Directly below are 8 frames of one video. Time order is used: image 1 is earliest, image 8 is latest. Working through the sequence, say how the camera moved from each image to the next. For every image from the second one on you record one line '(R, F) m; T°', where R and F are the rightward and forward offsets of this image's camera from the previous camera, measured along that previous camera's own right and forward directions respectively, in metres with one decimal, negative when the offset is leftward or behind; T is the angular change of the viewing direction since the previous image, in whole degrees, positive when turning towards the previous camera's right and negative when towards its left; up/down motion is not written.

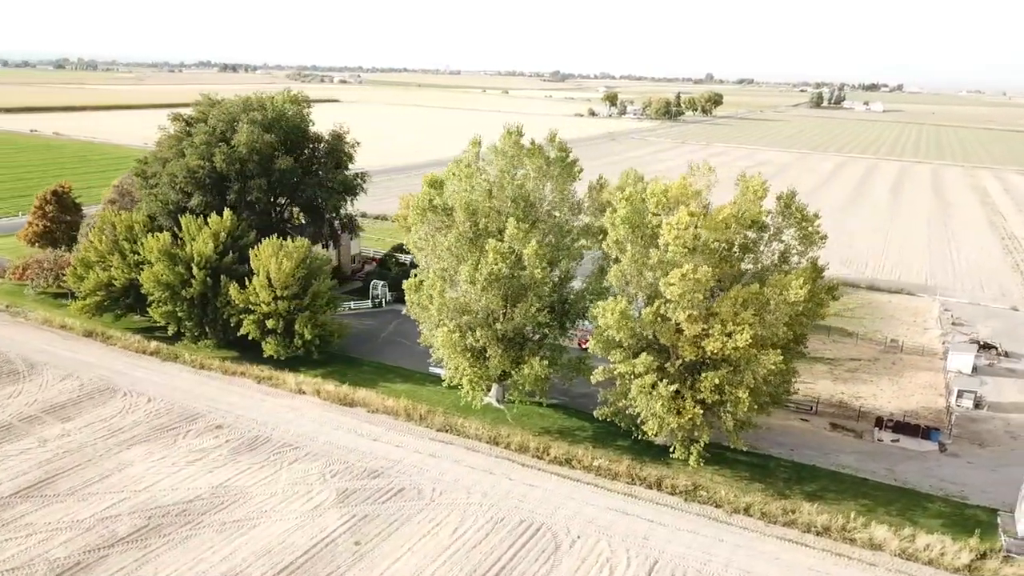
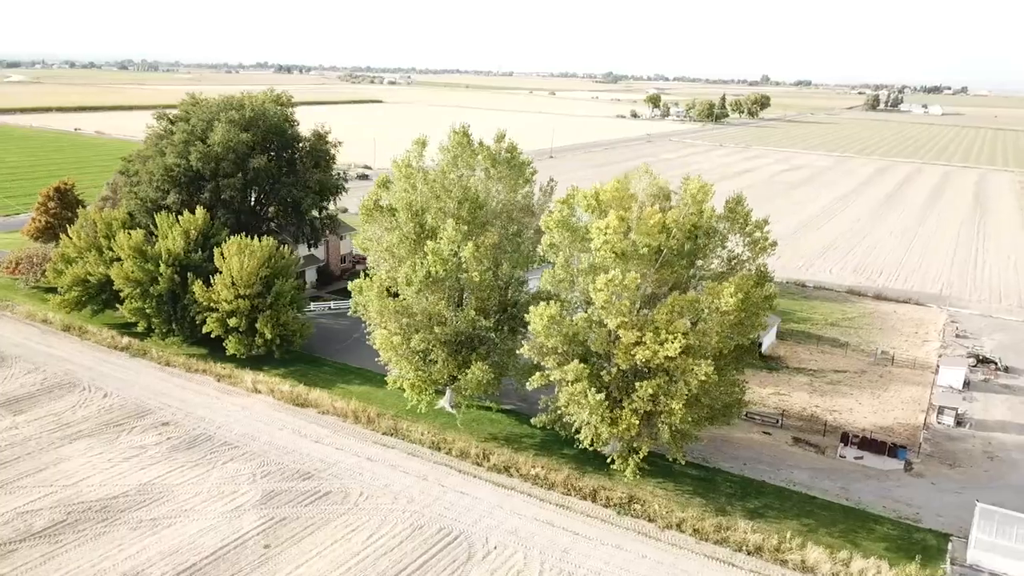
(+3.4, +0.6) m; -4°
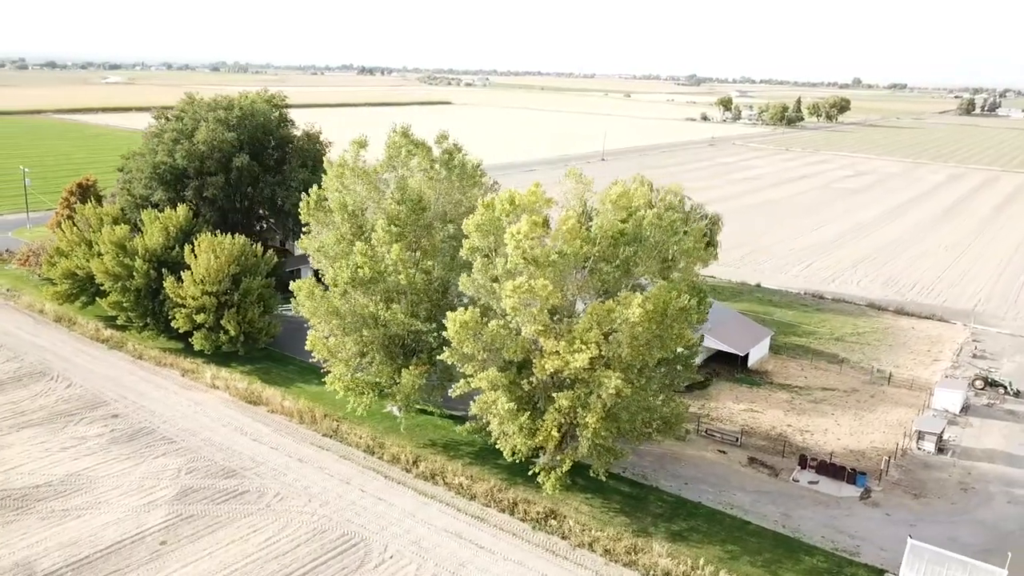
(+4.4, +0.8) m; -6°
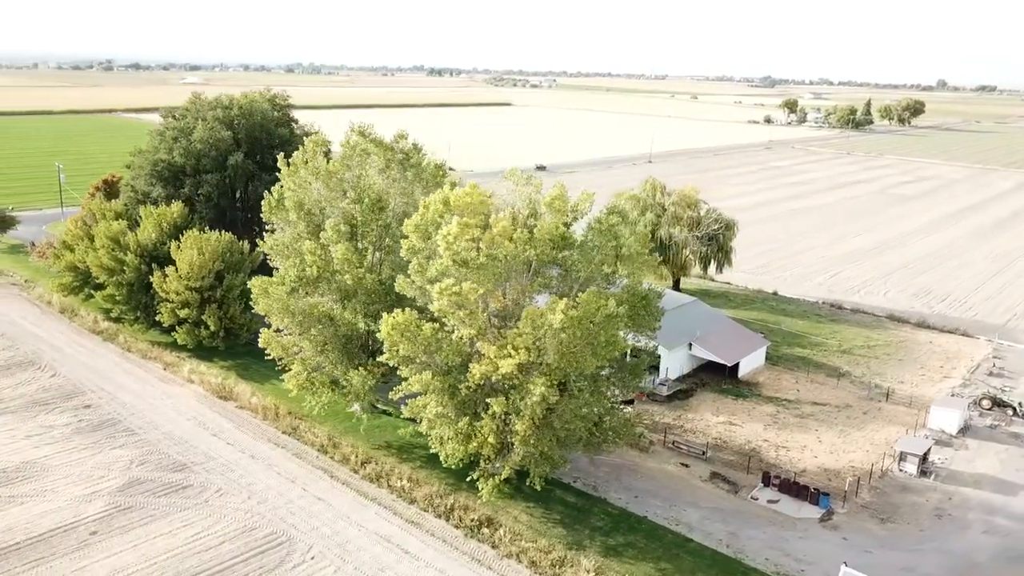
(+3.5, +0.6) m; -5°
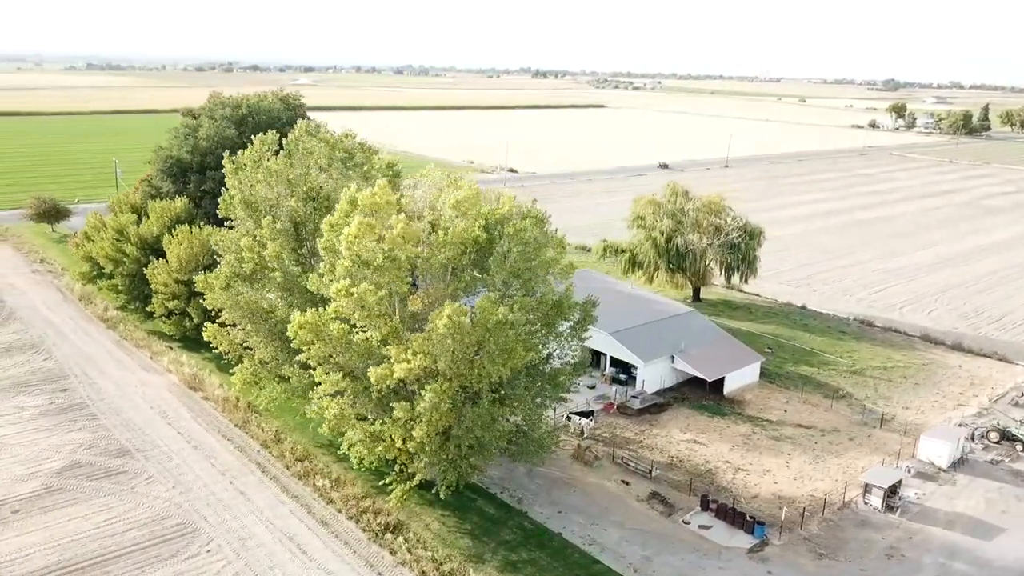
(+5.0, +0.9) m; -7°
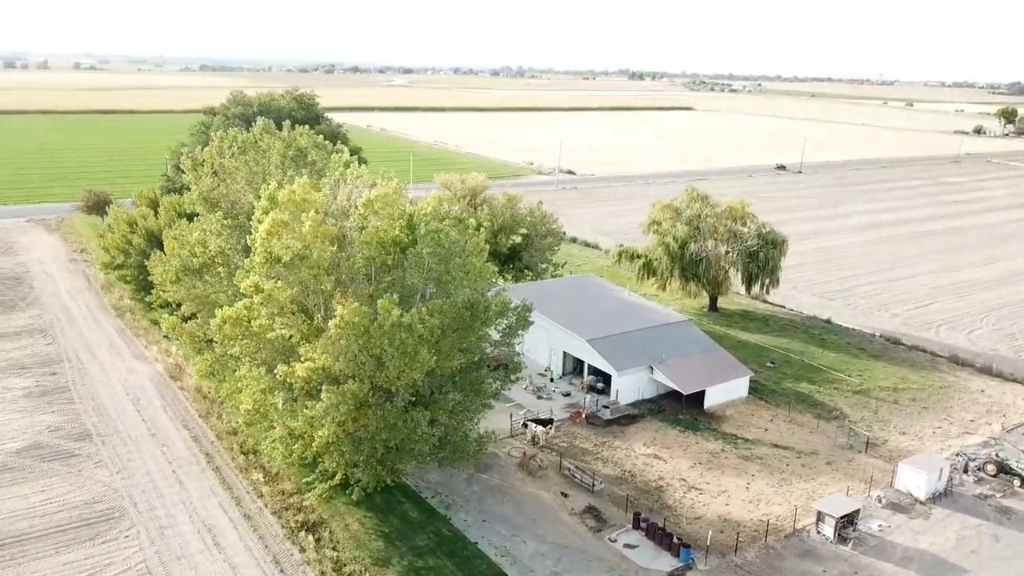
(+4.5, +0.7) m; -7°
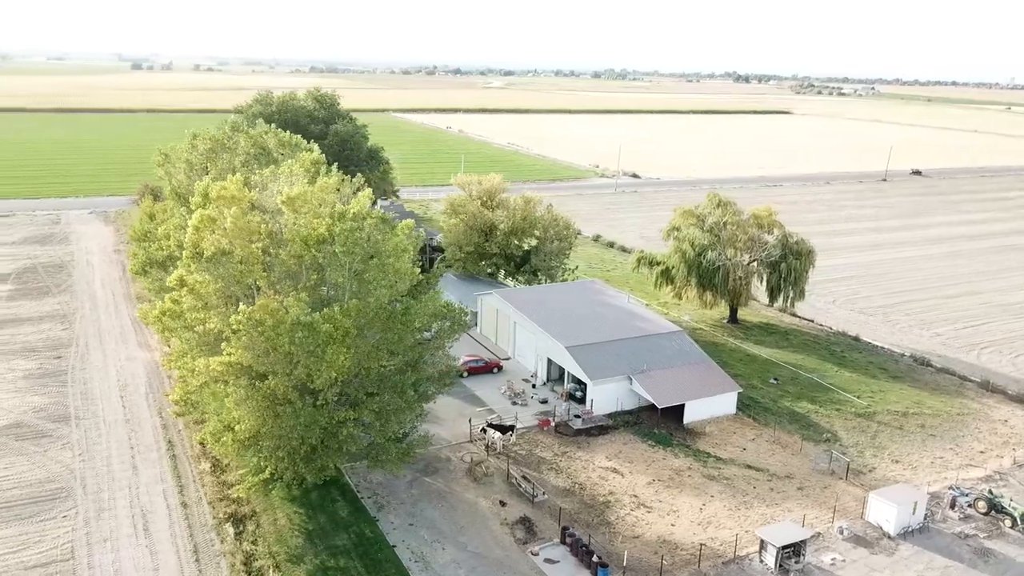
(+4.5, +0.7) m; -7°
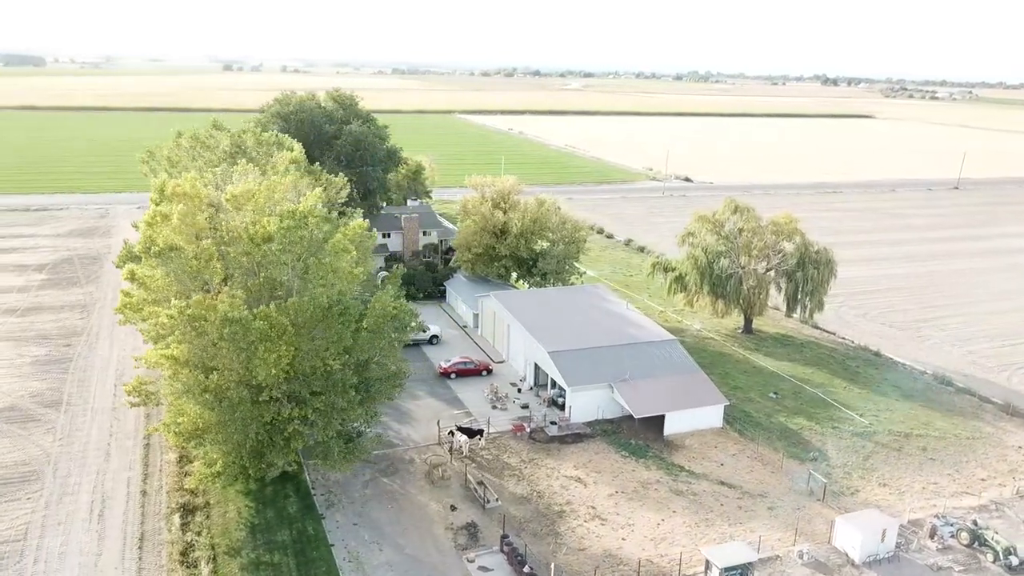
(+3.5, +0.5) m; -5°
